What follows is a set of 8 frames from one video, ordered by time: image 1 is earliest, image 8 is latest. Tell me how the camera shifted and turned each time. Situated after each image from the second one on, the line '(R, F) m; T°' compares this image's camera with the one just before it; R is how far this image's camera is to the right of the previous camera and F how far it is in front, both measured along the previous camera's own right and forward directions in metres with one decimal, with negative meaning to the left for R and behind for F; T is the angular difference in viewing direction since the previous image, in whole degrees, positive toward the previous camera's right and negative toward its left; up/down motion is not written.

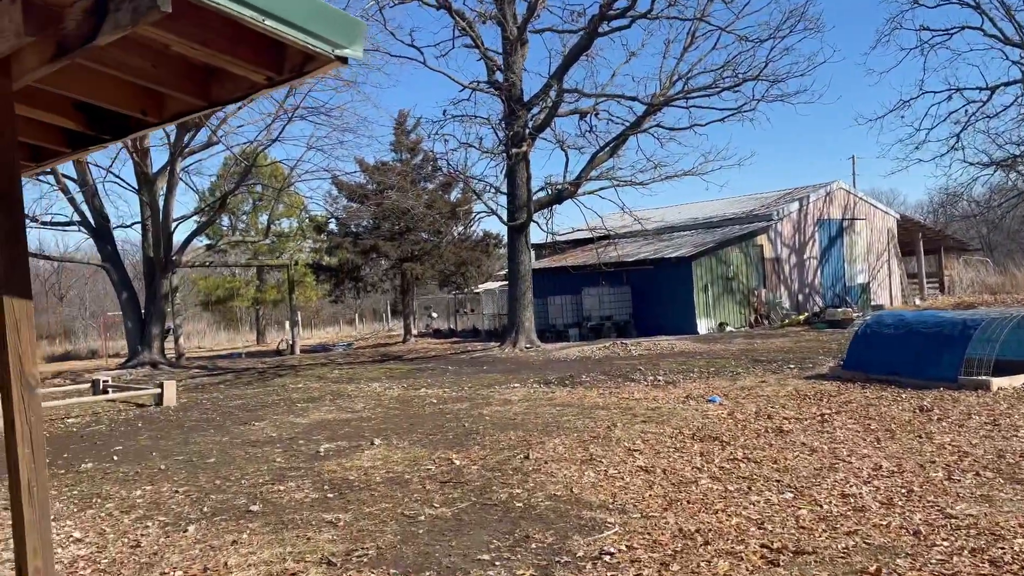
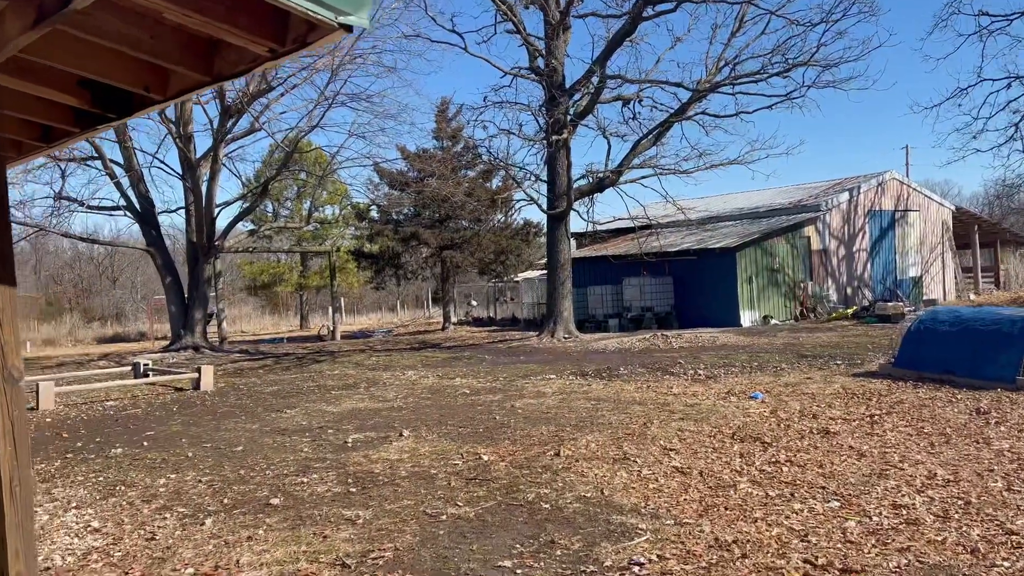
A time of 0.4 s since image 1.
(+0.1, +0.3) m; -3°
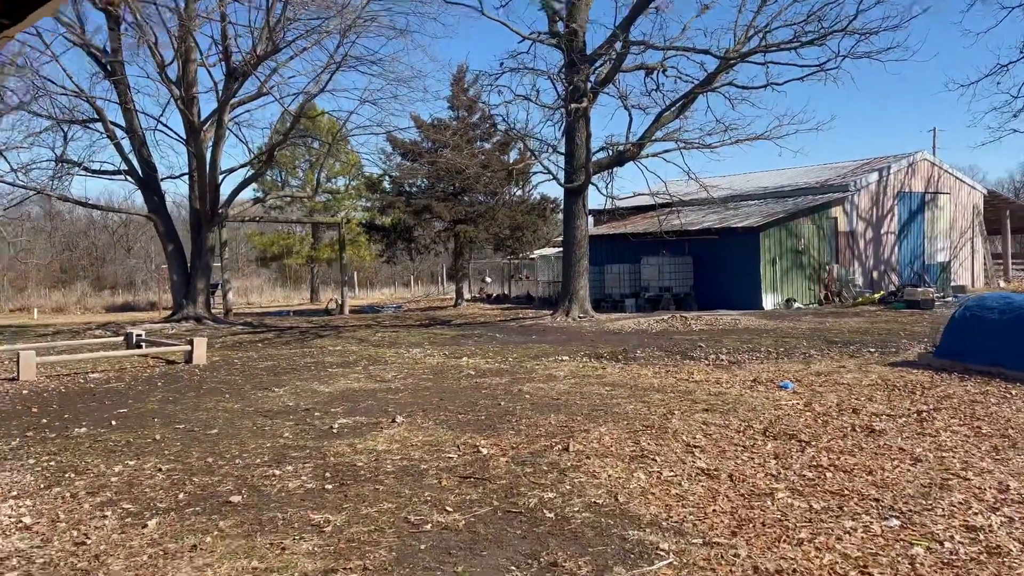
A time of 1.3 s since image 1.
(+0.1, +0.8) m; -1°
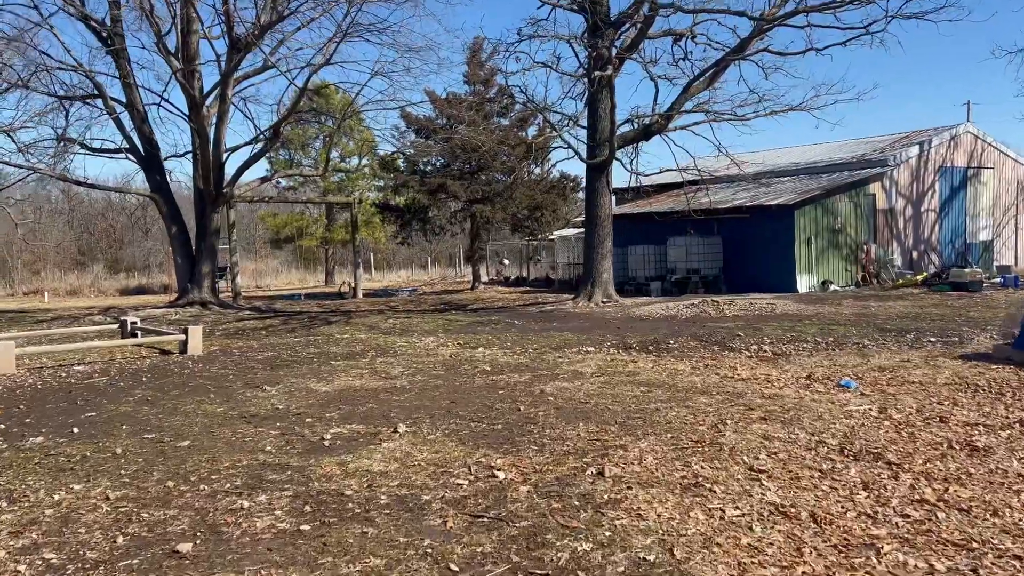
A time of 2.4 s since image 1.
(0.0, +1.1) m; -1°
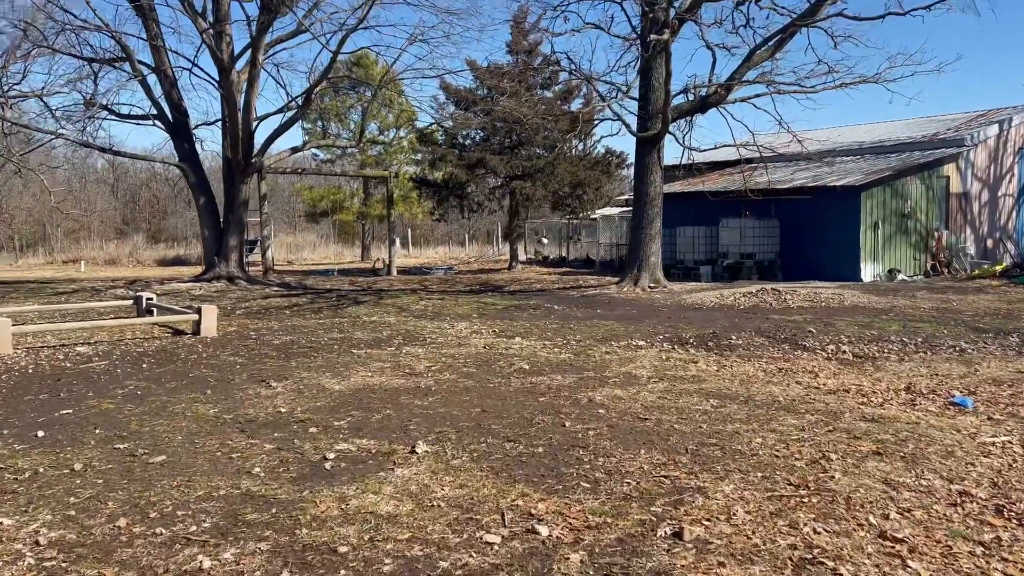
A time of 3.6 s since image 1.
(-0.1, +1.2) m; -3°
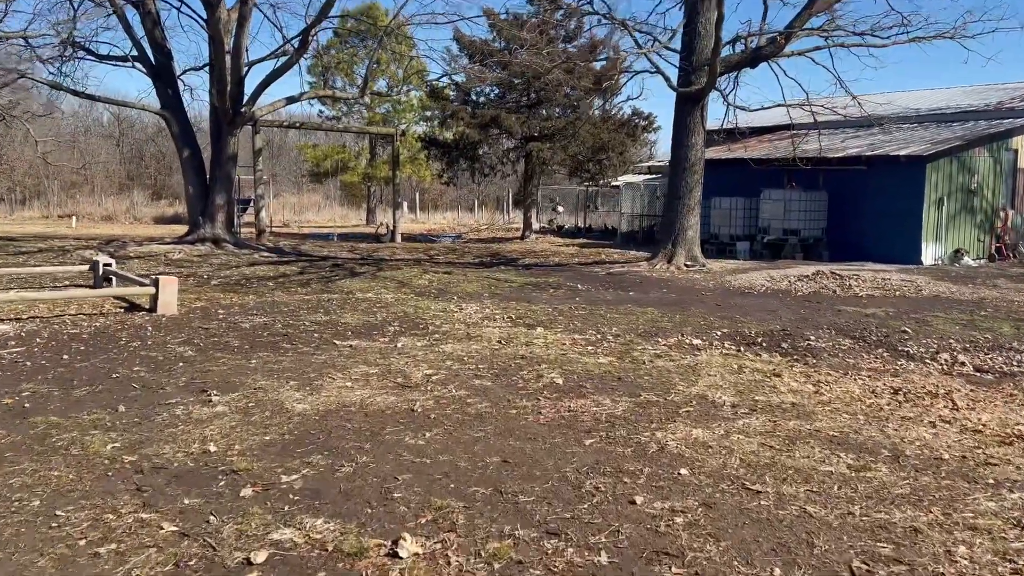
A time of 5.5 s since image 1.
(-0.2, +1.9) m; -1°
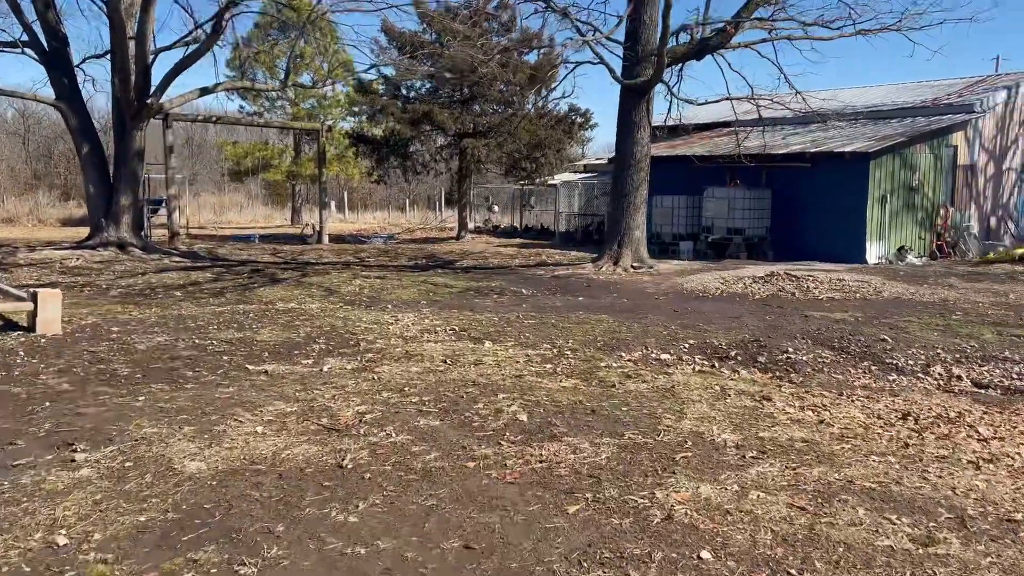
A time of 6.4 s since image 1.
(-0.1, +1.0) m; +5°
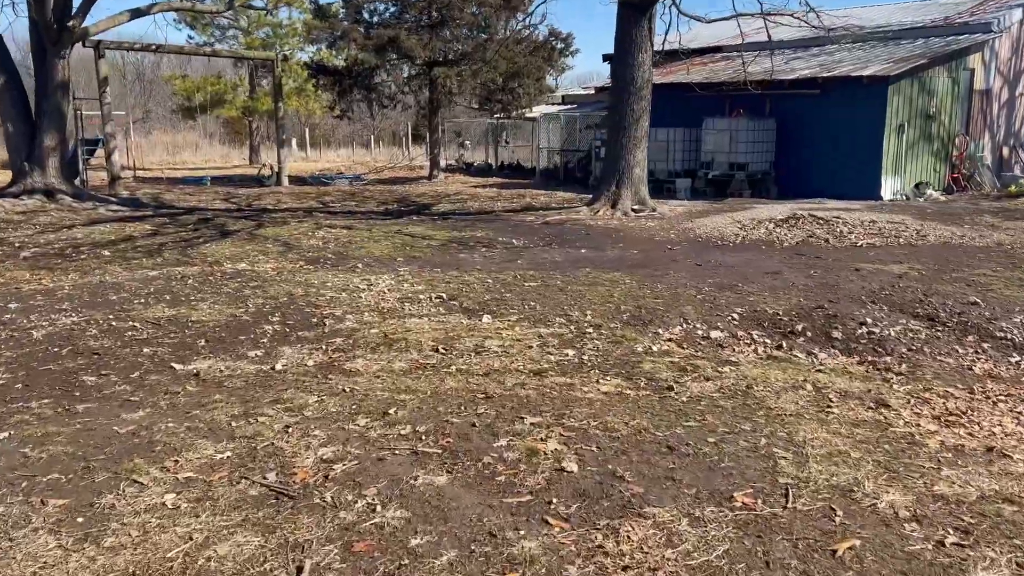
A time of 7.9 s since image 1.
(-0.3, +1.6) m; +2°
